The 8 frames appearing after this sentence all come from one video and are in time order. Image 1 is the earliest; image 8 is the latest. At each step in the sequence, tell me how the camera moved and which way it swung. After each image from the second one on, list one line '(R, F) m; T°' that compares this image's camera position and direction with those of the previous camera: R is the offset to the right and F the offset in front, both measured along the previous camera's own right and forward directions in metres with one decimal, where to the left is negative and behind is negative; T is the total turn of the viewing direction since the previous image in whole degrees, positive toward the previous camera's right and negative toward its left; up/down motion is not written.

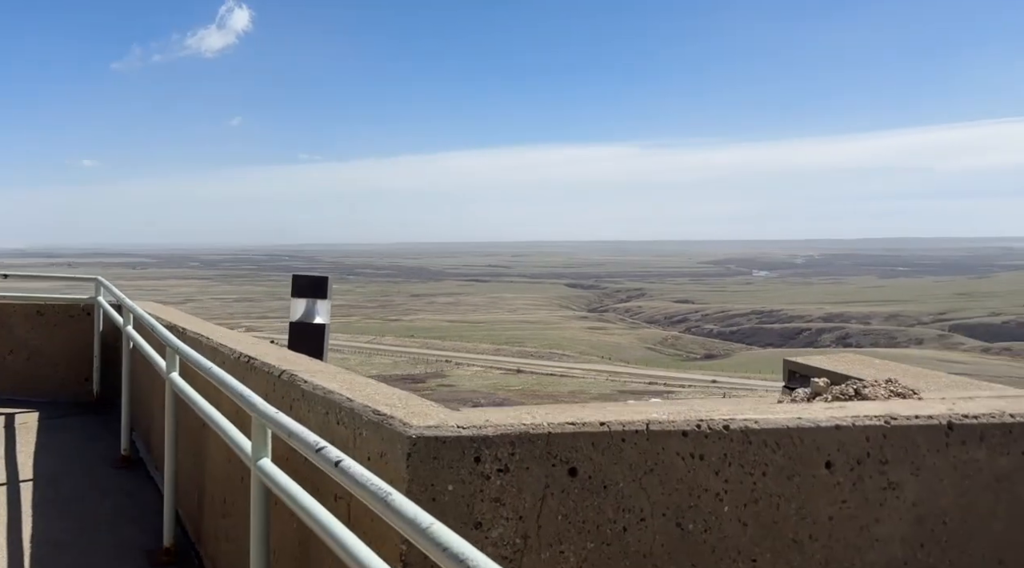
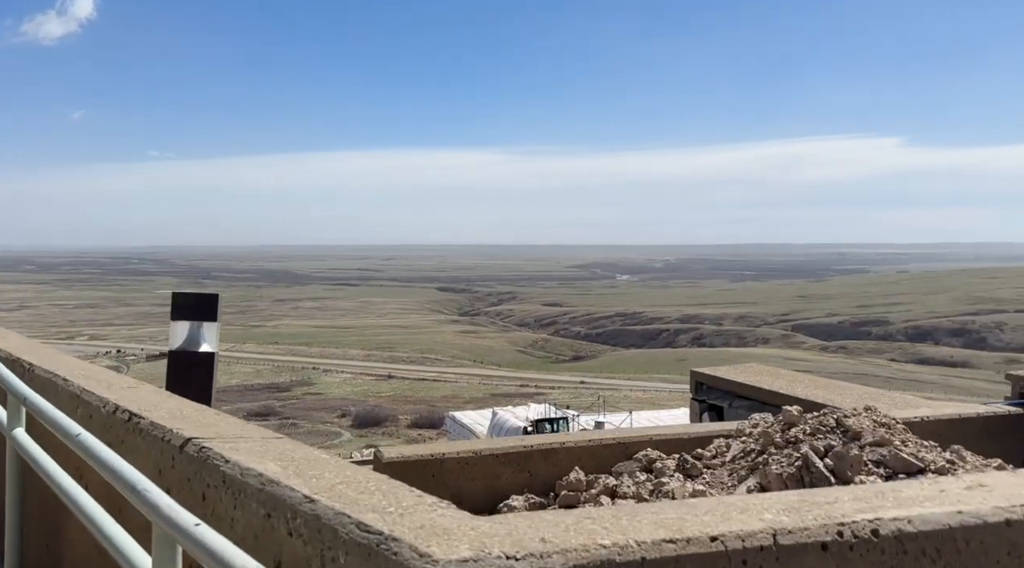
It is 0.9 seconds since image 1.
(+0.2, +0.8) m; -5°
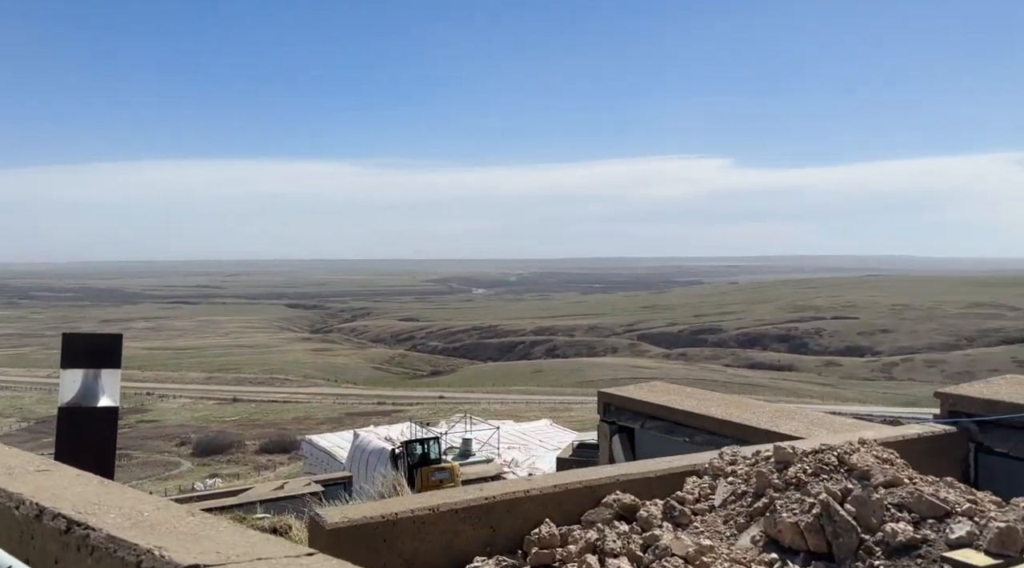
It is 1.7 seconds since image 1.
(-0.5, +0.8) m; +9°
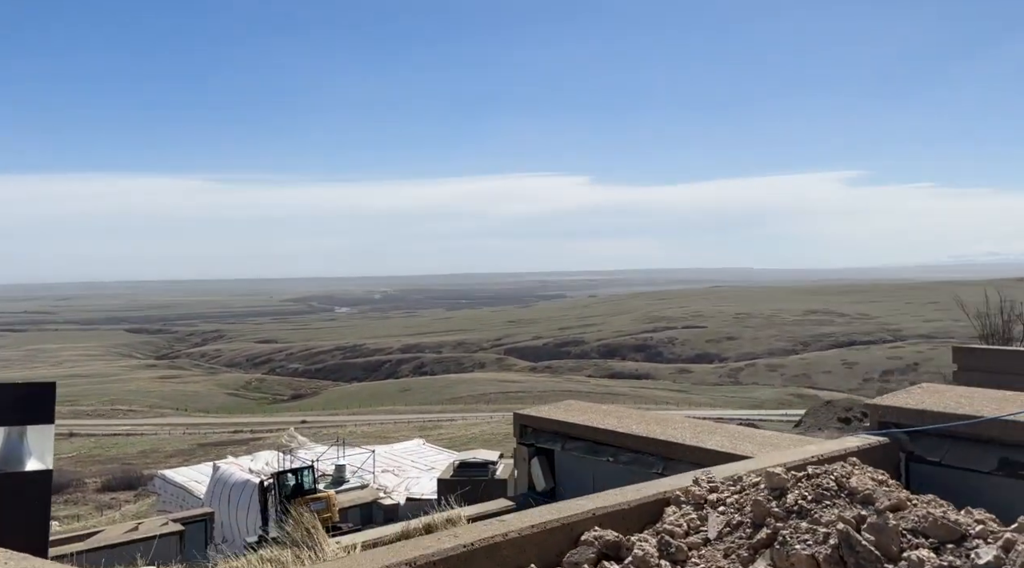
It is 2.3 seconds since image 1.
(-0.5, +0.5) m; +8°
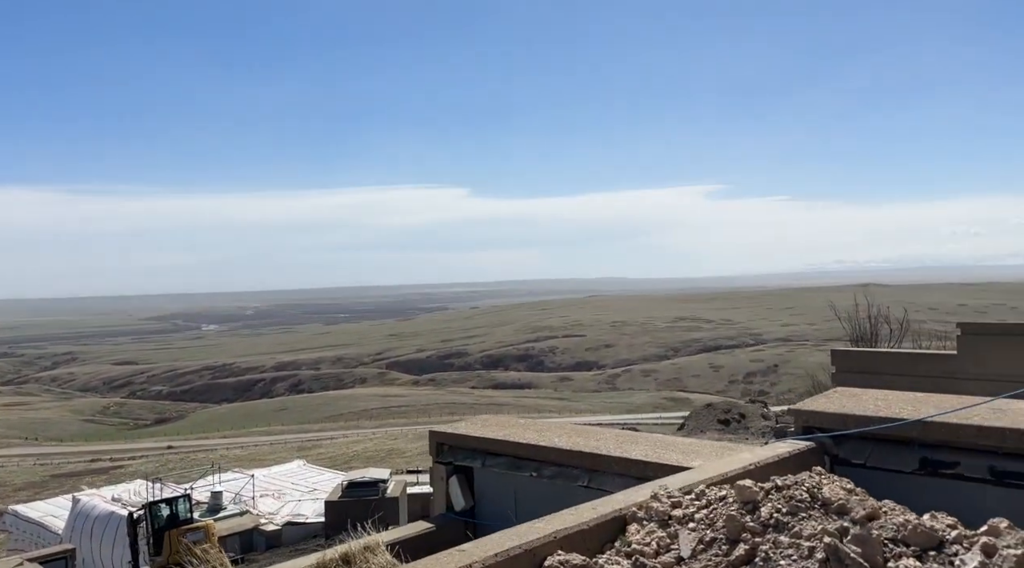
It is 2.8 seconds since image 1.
(-0.3, +0.3) m; +7°
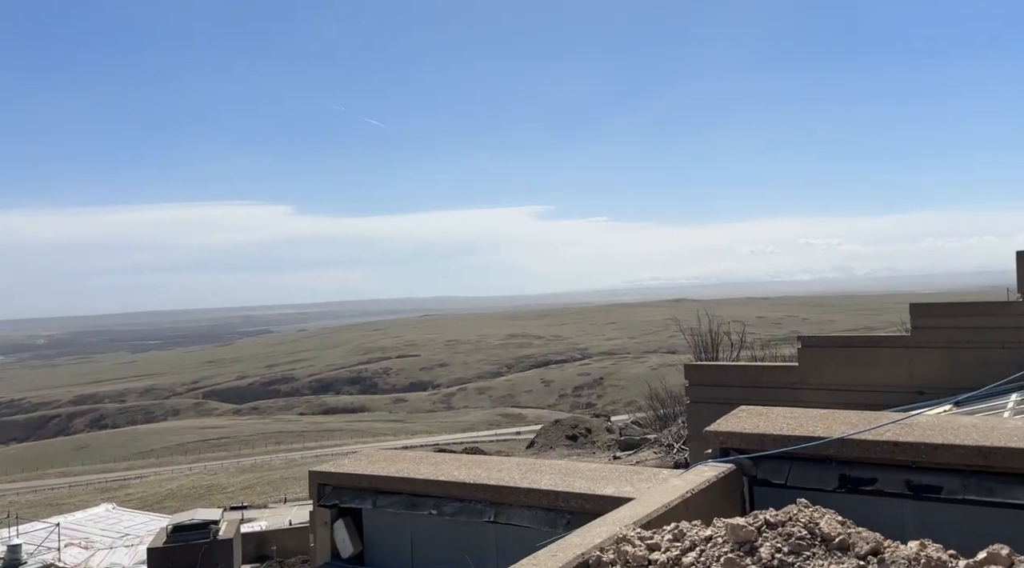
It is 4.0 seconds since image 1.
(-0.5, +0.7) m; +10°
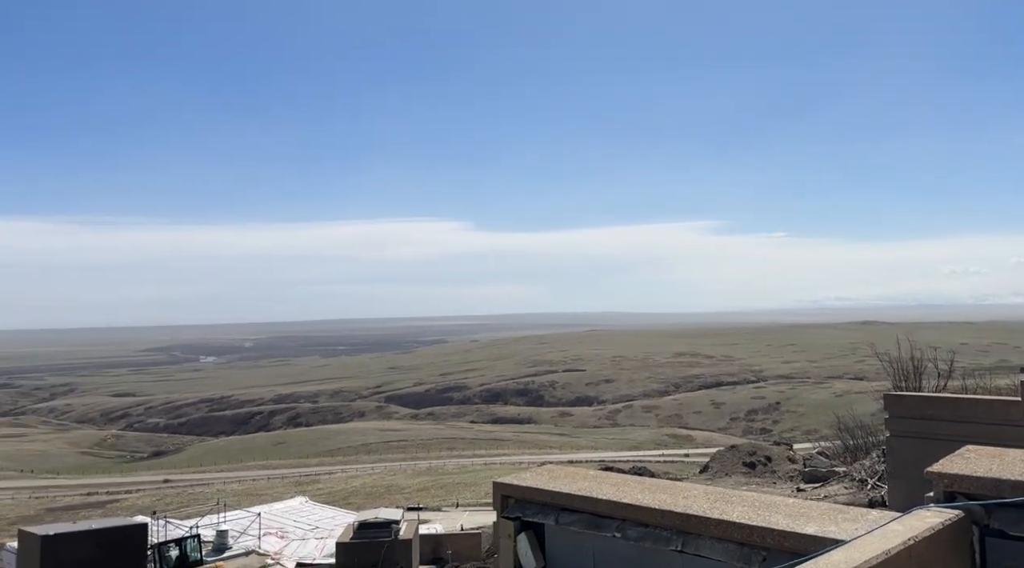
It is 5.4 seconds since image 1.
(-0.3, 0.0) m; -9°
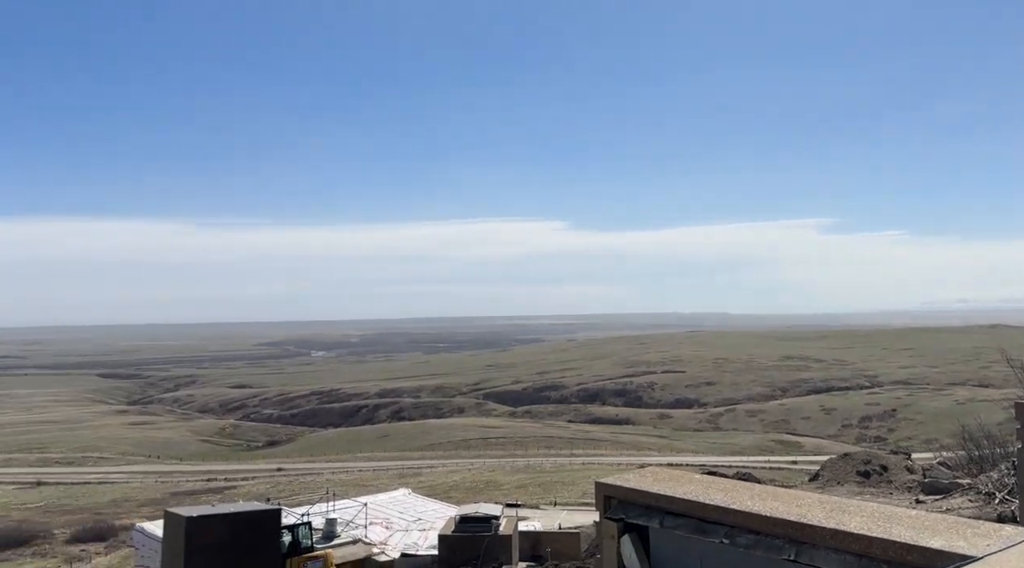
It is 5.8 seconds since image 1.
(-0.2, +0.1) m; -5°
